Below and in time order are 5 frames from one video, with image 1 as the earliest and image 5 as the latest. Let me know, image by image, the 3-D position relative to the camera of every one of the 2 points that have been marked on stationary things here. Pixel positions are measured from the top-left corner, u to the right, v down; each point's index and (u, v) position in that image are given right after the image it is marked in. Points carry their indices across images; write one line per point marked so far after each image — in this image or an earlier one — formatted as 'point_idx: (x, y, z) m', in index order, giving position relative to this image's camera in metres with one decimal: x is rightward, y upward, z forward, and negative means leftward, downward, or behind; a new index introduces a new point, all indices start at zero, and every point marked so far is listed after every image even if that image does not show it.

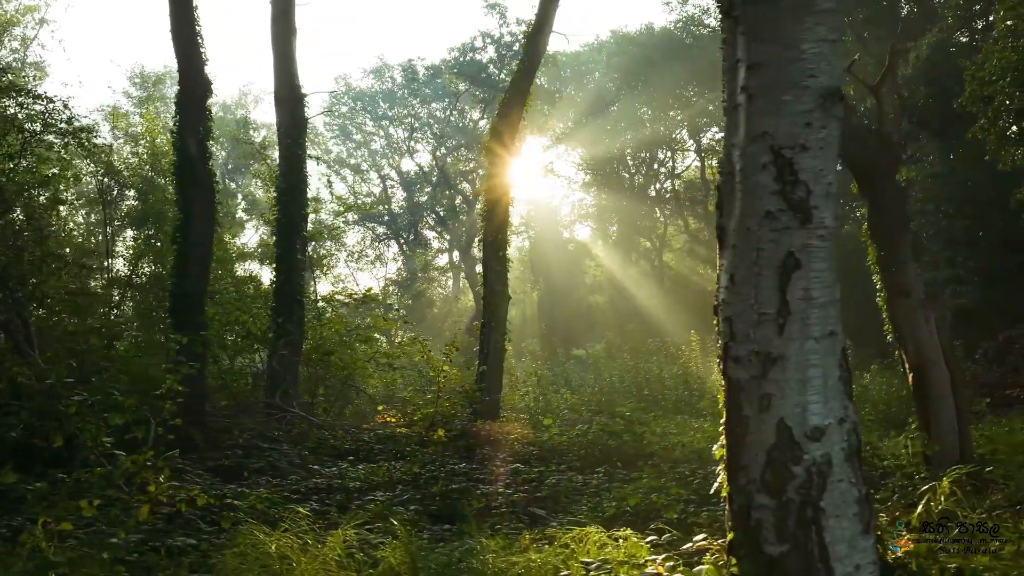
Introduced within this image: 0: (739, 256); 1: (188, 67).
0: (+1.0, +0.1, +3.9) m
1: (-4.4, +3.0, +12.2) m
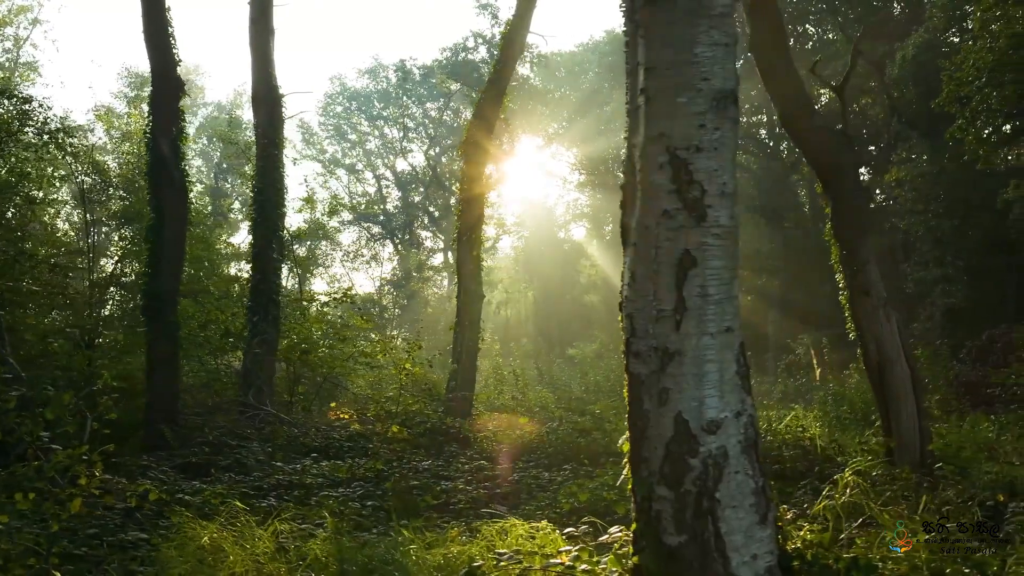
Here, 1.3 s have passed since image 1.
0: (+0.6, +0.1, +4.0) m
1: (-4.8, +3.1, +12.3) m
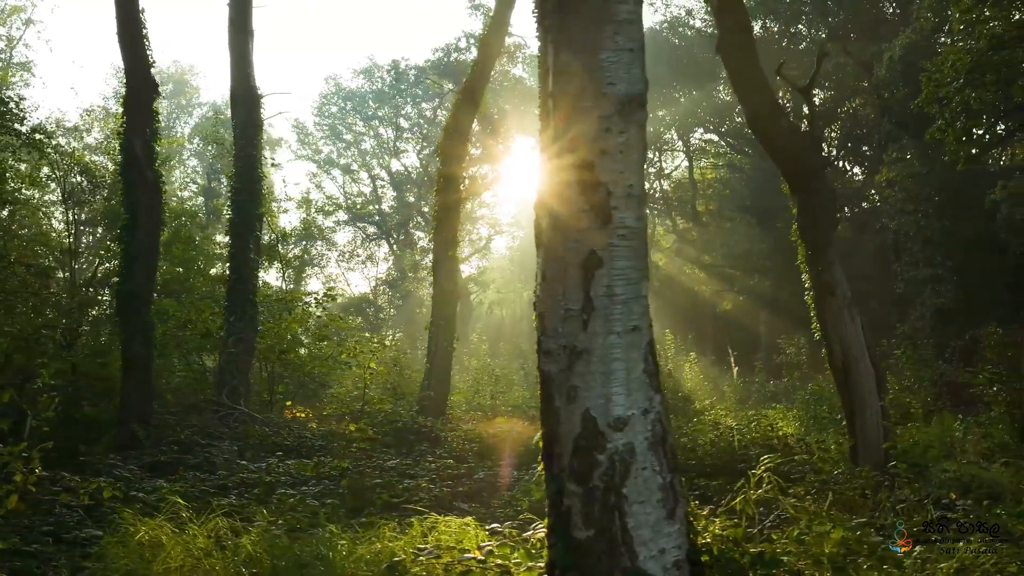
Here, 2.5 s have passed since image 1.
0: (+0.2, +0.1, +4.1) m
1: (-5.2, +3.1, +12.3) m
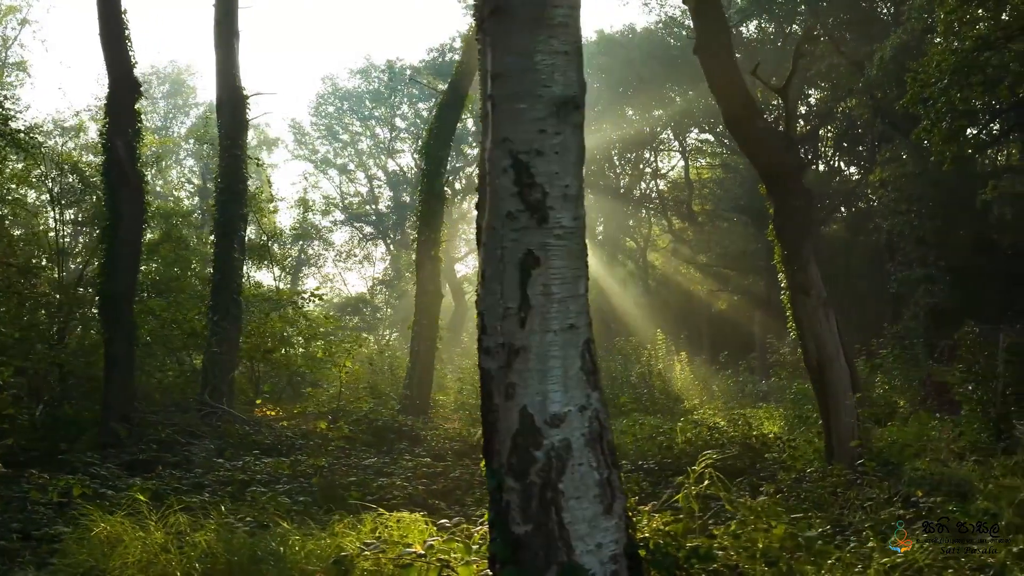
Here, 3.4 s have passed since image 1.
0: (-0.1, +0.2, +4.1) m
1: (-5.5, +3.1, +12.4) m
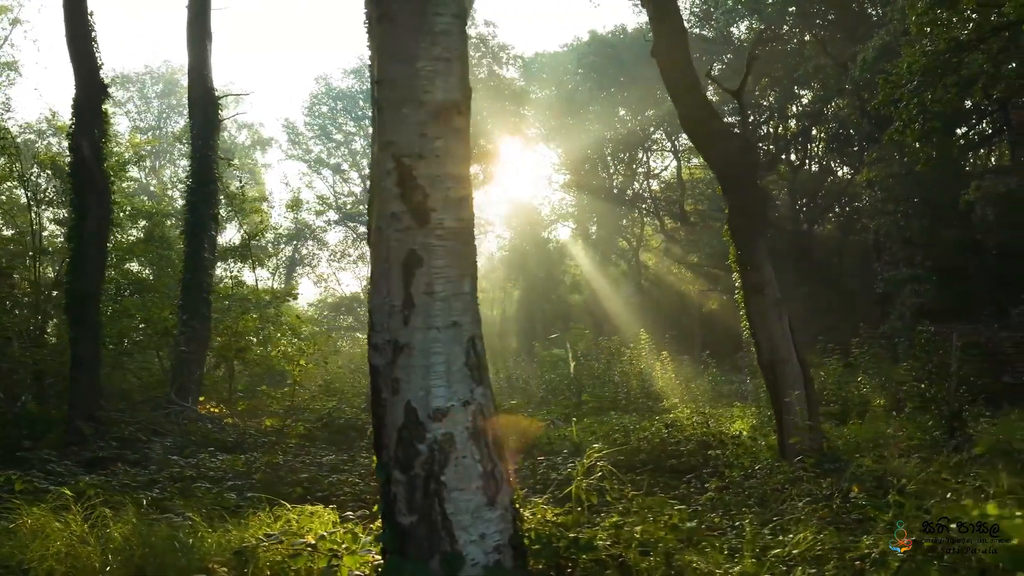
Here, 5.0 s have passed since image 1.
0: (-0.6, +0.2, +4.3) m
1: (-6.0, +3.1, +12.5) m
